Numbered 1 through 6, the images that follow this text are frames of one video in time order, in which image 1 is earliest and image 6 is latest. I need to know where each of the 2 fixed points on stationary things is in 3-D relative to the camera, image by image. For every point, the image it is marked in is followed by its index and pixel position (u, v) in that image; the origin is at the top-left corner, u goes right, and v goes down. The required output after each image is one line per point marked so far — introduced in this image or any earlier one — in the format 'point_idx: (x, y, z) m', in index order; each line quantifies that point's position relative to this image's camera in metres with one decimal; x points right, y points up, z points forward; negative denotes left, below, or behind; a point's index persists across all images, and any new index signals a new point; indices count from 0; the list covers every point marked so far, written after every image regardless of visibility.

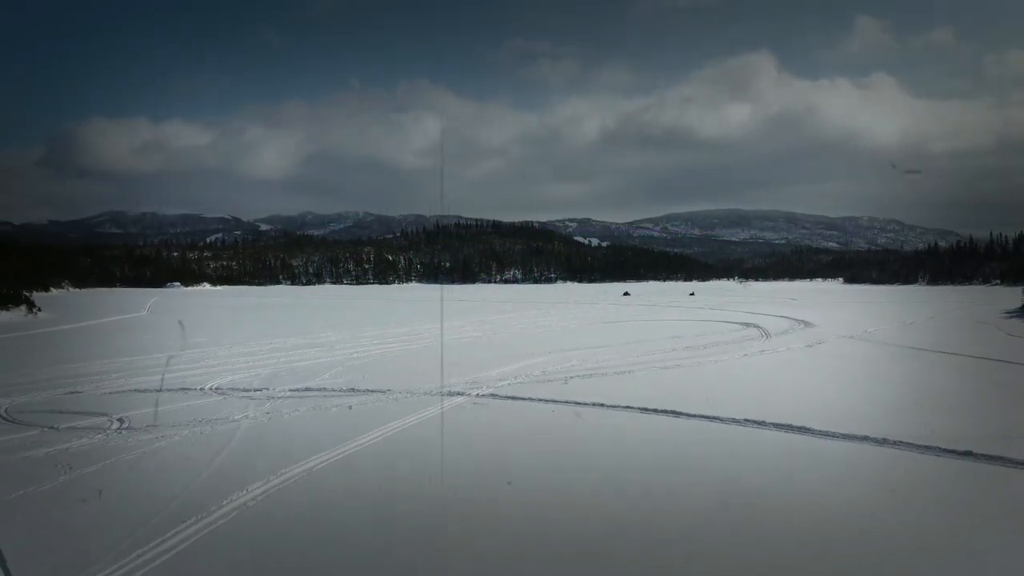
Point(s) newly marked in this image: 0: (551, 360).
0: (+1.1, -2.0, +16.6) m
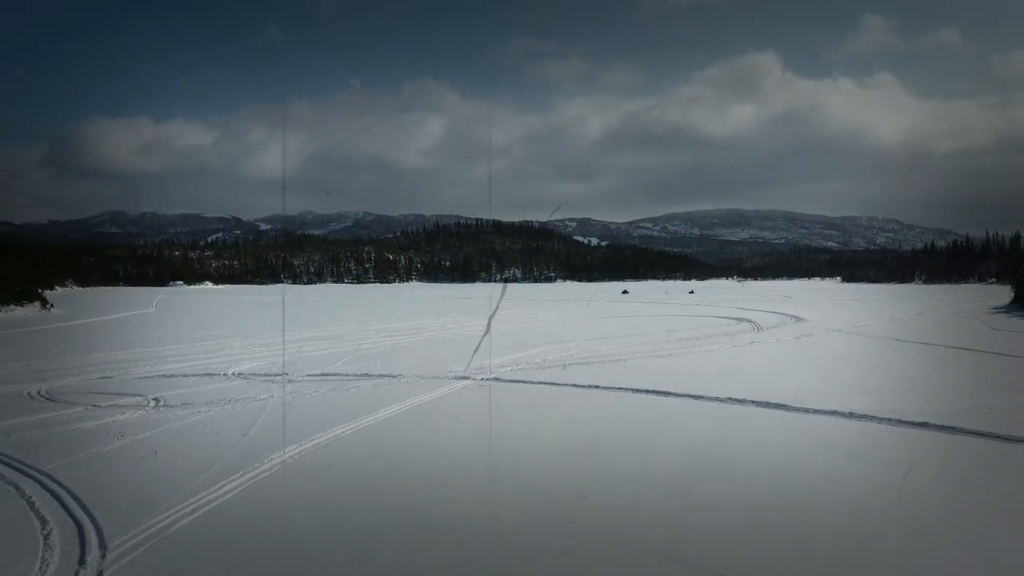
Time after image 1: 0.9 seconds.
0: (+1.2, -1.8, +17.4) m
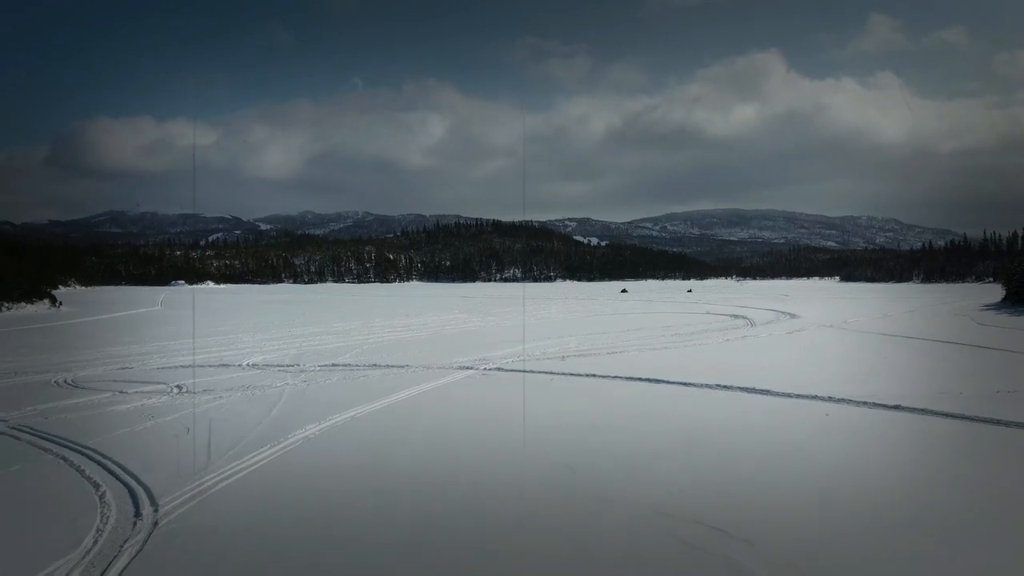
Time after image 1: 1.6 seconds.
0: (+1.2, -1.7, +18.0) m
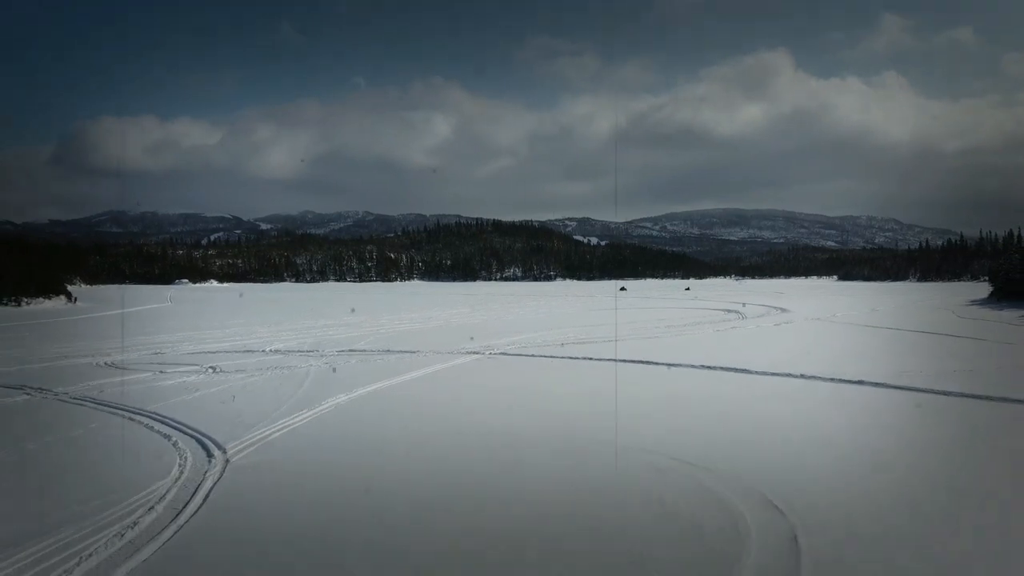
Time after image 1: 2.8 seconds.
0: (+1.3, -1.5, +19.0) m
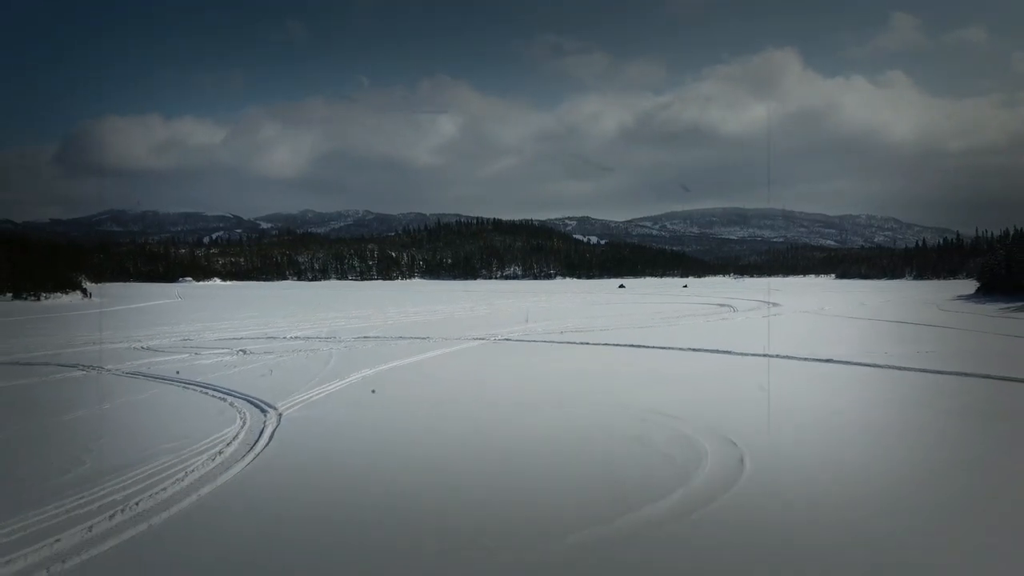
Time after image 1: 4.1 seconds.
0: (+1.4, -1.3, +20.1) m
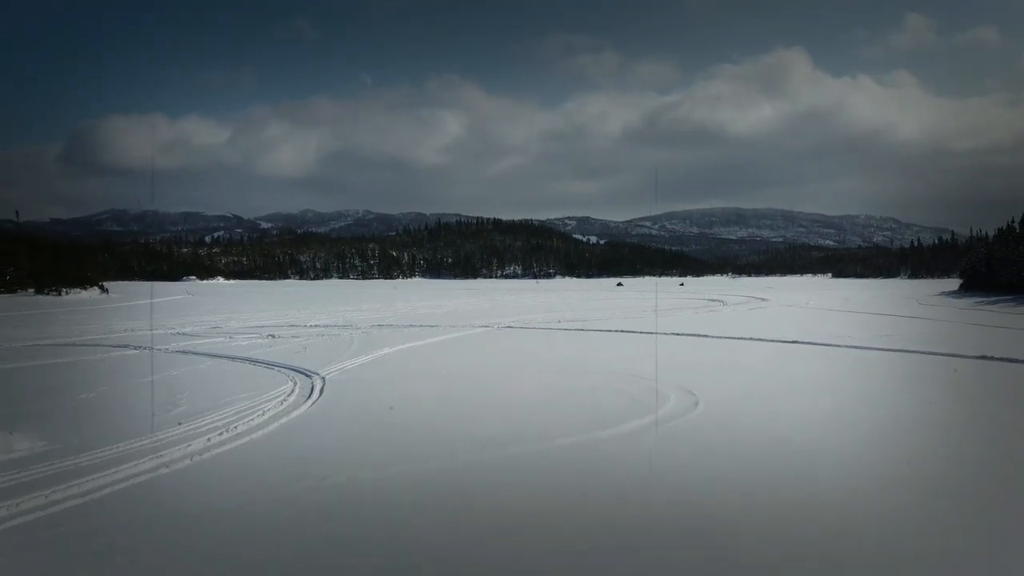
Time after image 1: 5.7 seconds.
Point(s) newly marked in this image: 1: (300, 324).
0: (+1.4, -1.0, +21.4) m
1: (-6.3, -1.1, +16.3) m
